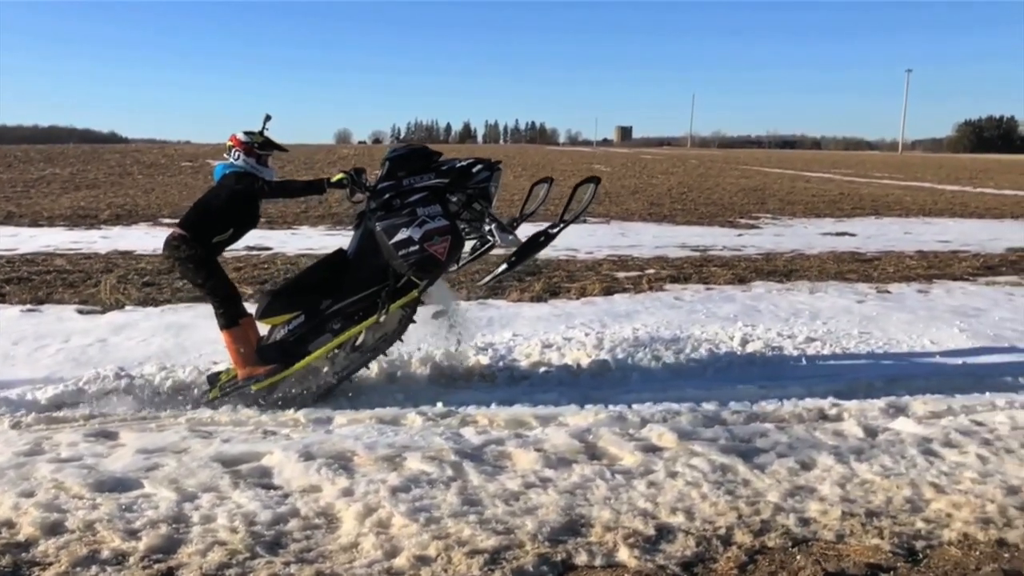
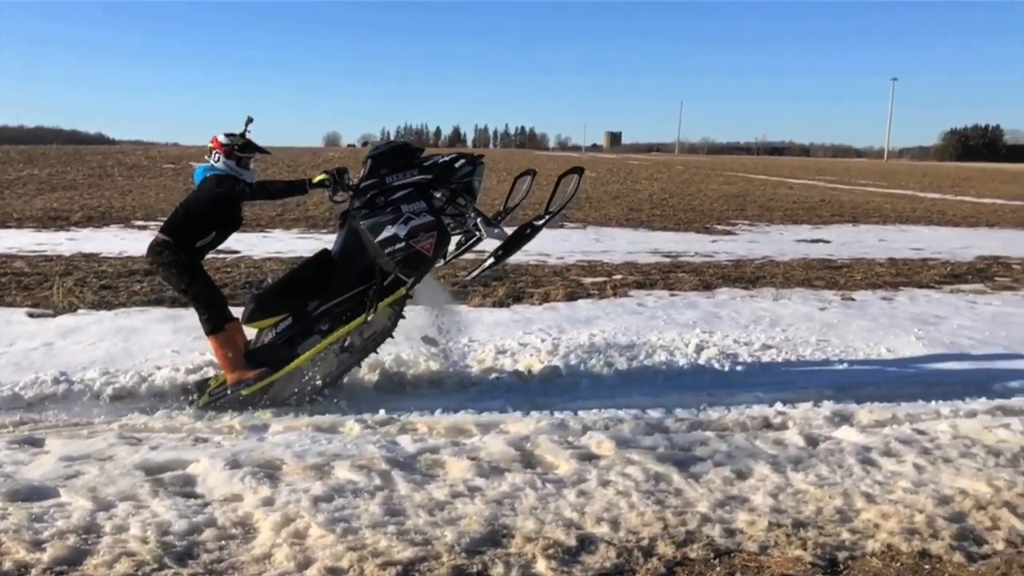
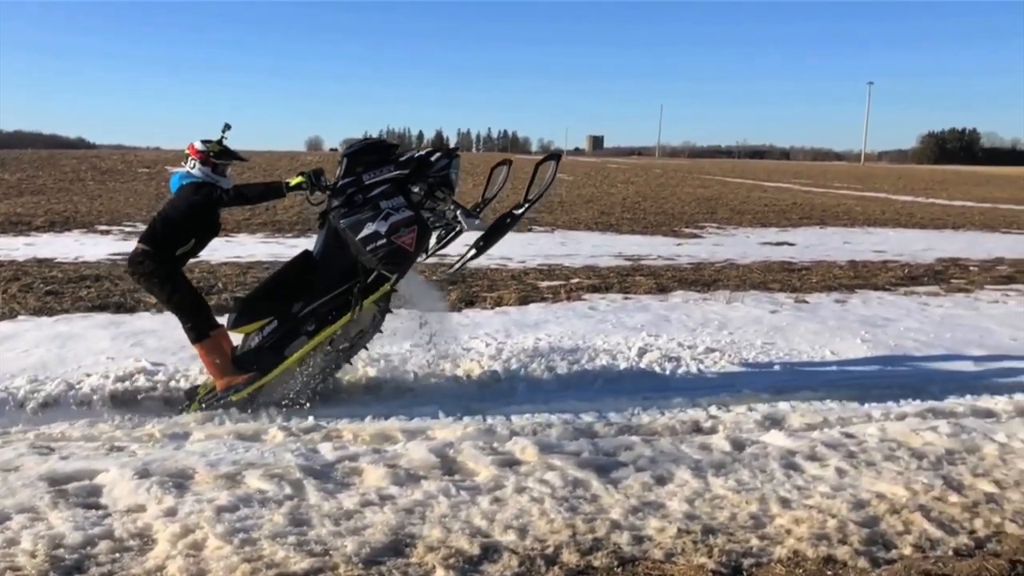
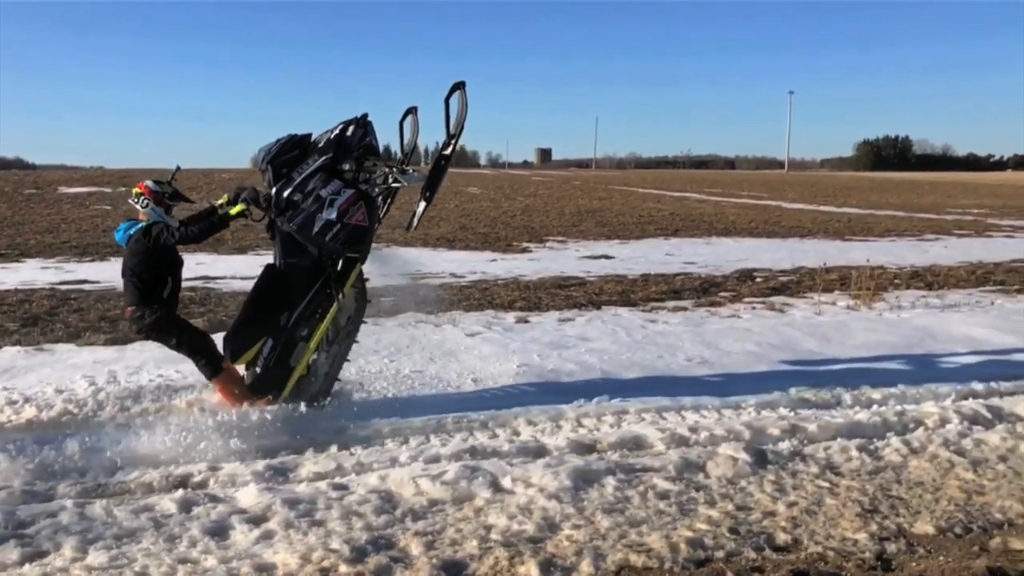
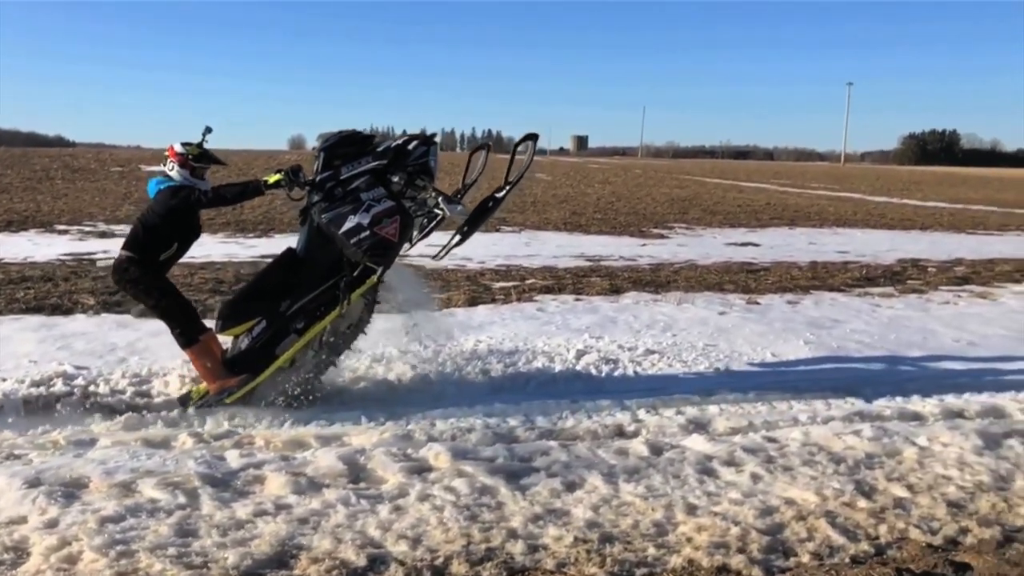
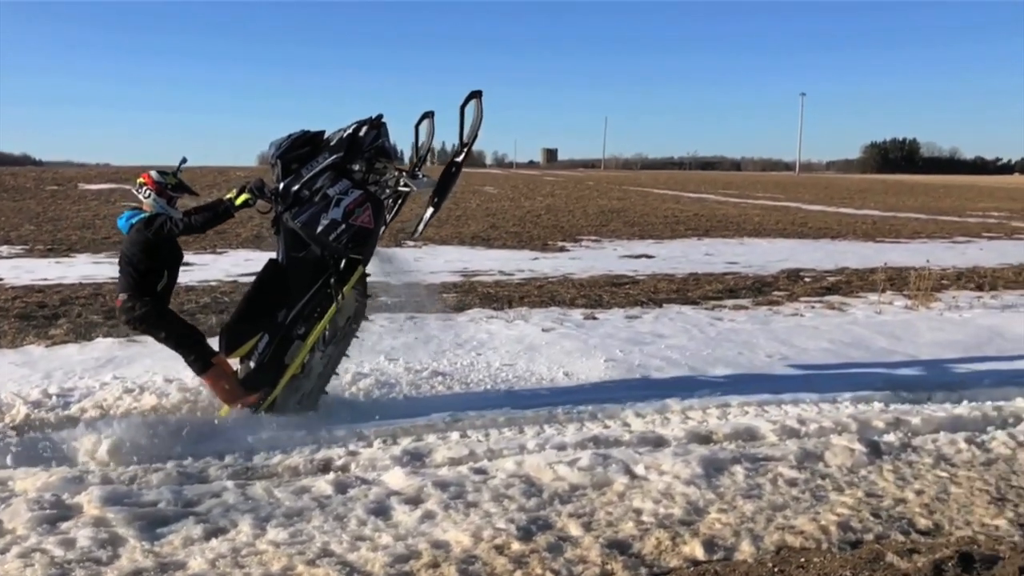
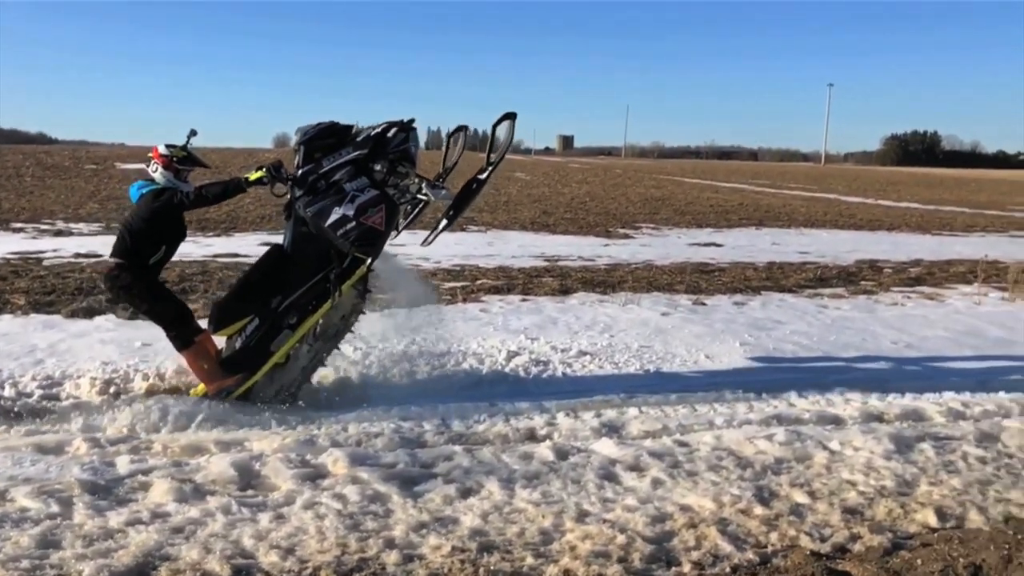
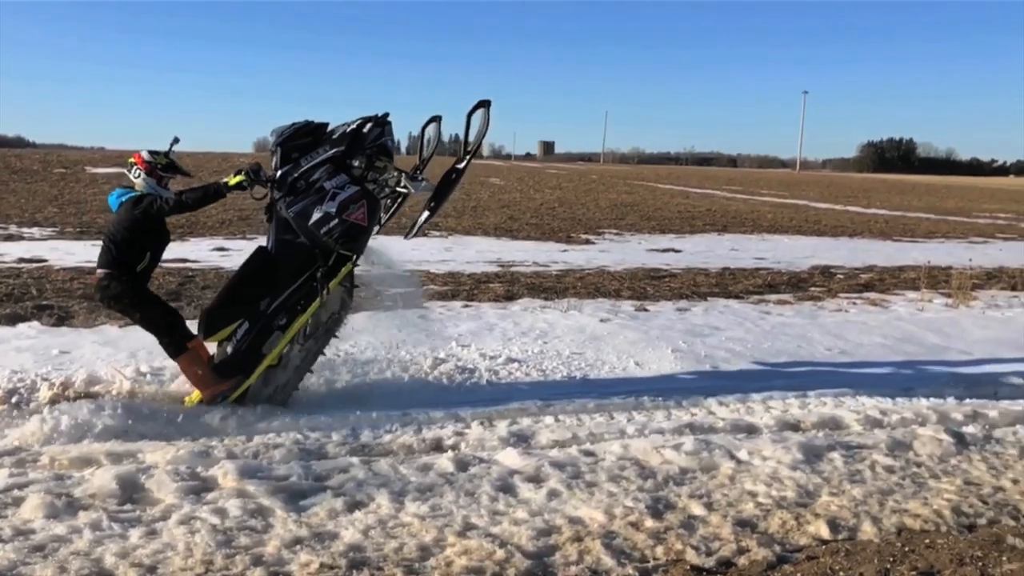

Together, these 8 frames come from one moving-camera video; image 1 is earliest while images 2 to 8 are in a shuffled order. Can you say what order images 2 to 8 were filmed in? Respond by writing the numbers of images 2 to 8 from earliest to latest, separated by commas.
2, 3, 5, 7, 8, 6, 4
